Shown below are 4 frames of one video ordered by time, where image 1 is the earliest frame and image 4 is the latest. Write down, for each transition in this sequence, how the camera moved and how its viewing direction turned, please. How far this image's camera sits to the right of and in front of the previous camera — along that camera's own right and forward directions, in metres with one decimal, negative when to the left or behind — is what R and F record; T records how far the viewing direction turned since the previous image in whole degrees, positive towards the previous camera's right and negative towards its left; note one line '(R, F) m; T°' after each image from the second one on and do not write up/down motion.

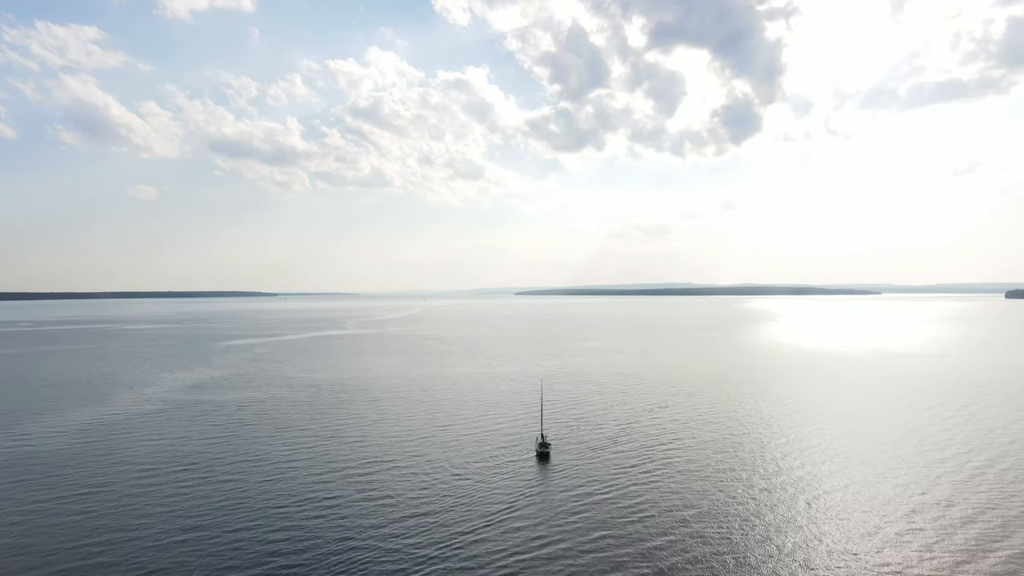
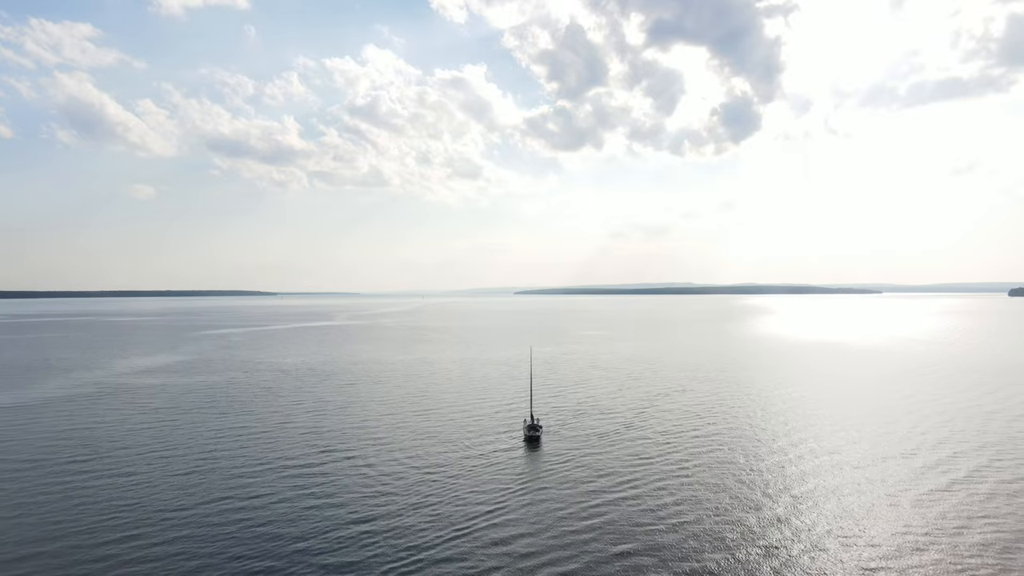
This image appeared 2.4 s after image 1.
(+2.7, +3.2) m; 0°
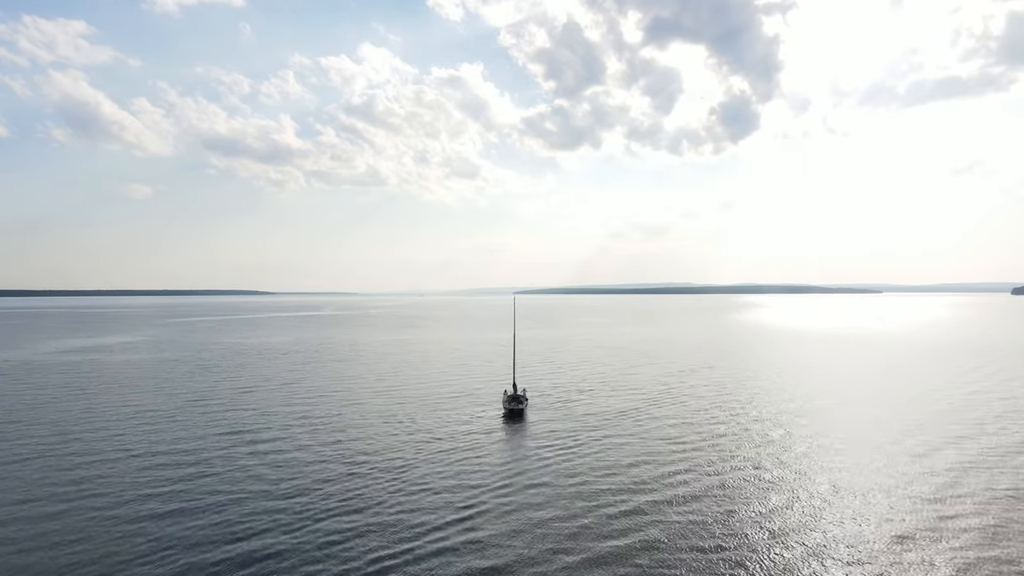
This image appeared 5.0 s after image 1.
(+3.7, +3.2) m; 0°
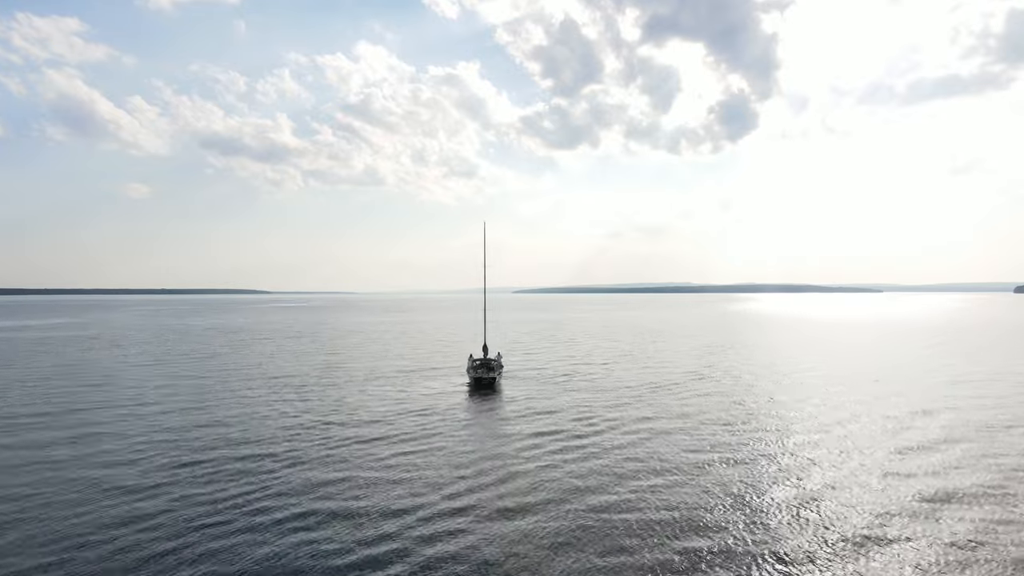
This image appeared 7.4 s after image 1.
(+3.4, +3.3) m; 0°
